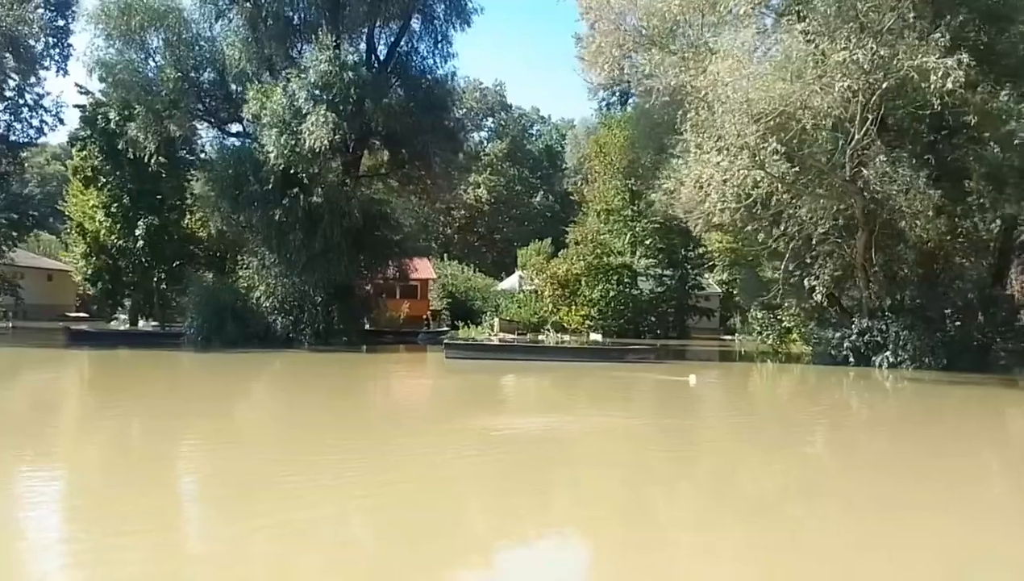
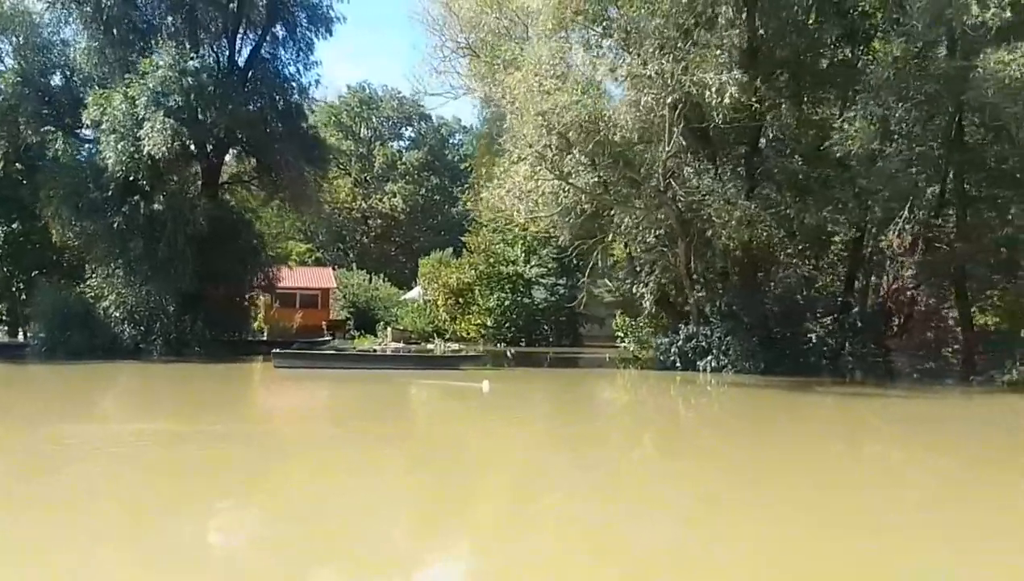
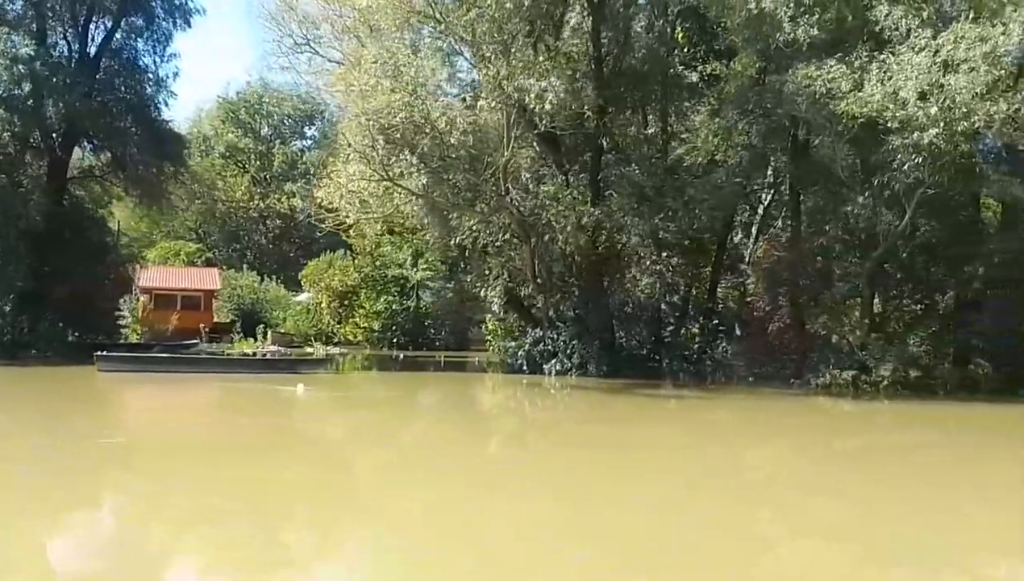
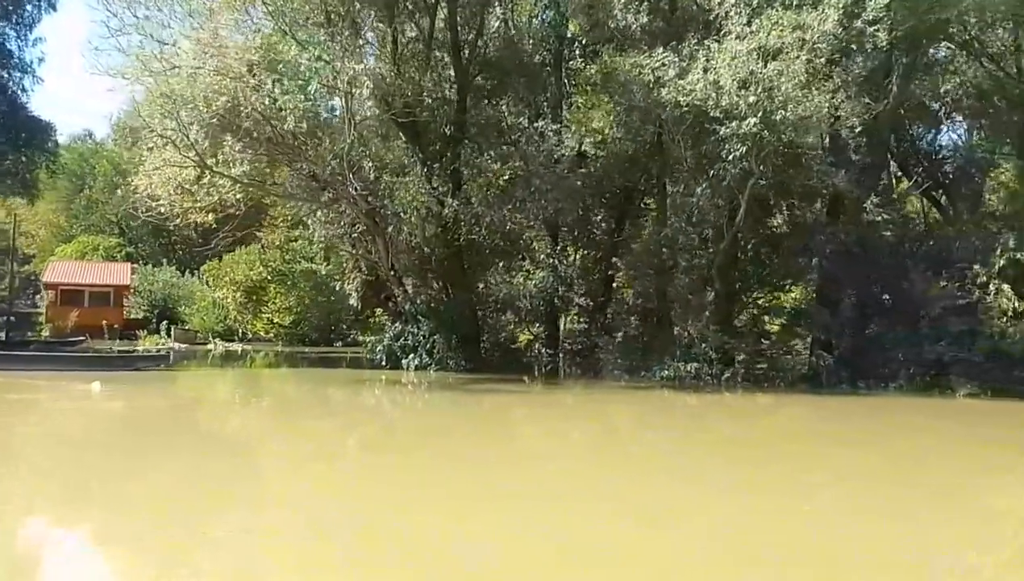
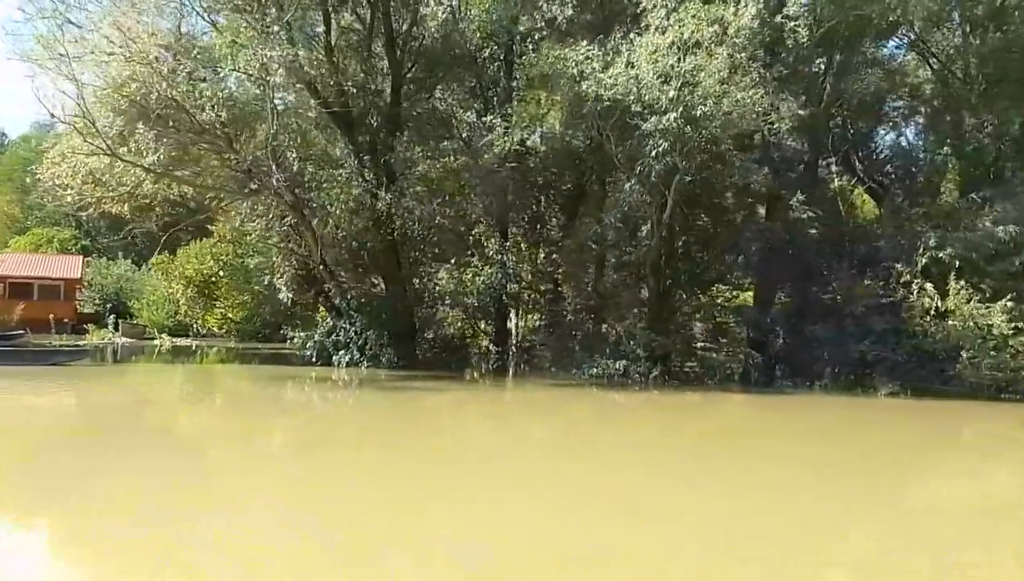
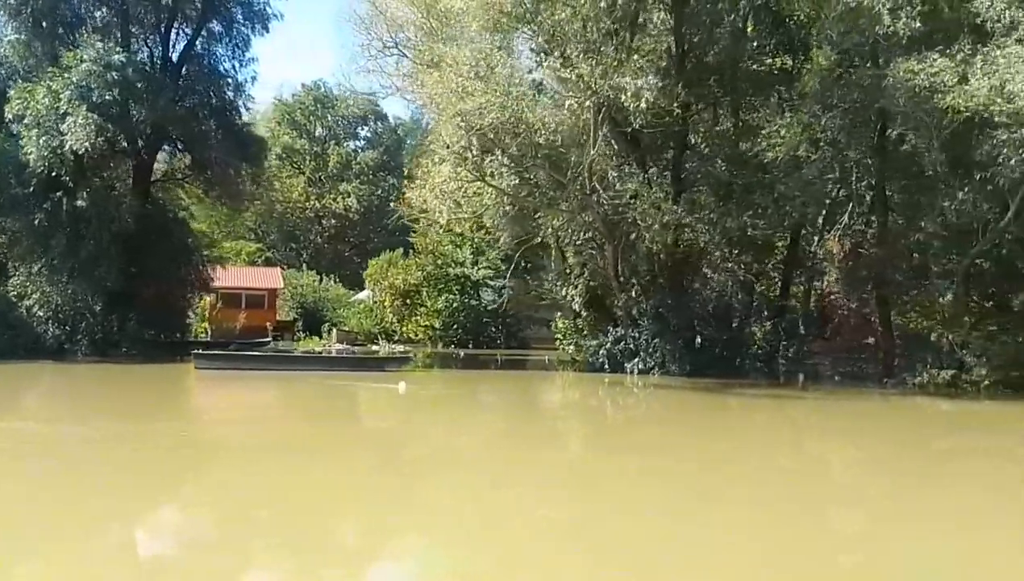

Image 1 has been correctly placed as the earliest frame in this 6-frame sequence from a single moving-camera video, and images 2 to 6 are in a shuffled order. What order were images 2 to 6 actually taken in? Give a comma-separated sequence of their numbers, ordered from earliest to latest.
2, 6, 3, 4, 5
